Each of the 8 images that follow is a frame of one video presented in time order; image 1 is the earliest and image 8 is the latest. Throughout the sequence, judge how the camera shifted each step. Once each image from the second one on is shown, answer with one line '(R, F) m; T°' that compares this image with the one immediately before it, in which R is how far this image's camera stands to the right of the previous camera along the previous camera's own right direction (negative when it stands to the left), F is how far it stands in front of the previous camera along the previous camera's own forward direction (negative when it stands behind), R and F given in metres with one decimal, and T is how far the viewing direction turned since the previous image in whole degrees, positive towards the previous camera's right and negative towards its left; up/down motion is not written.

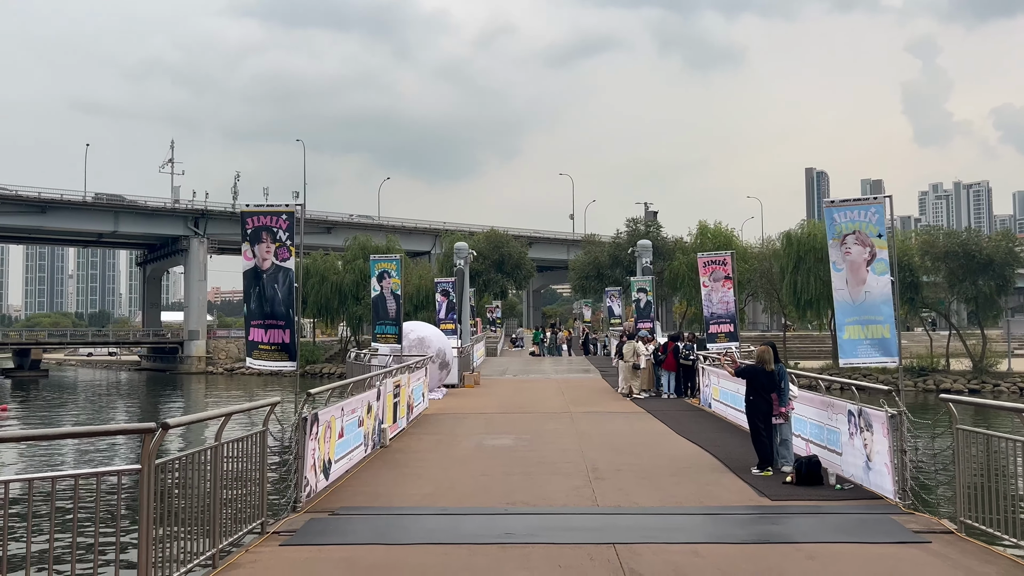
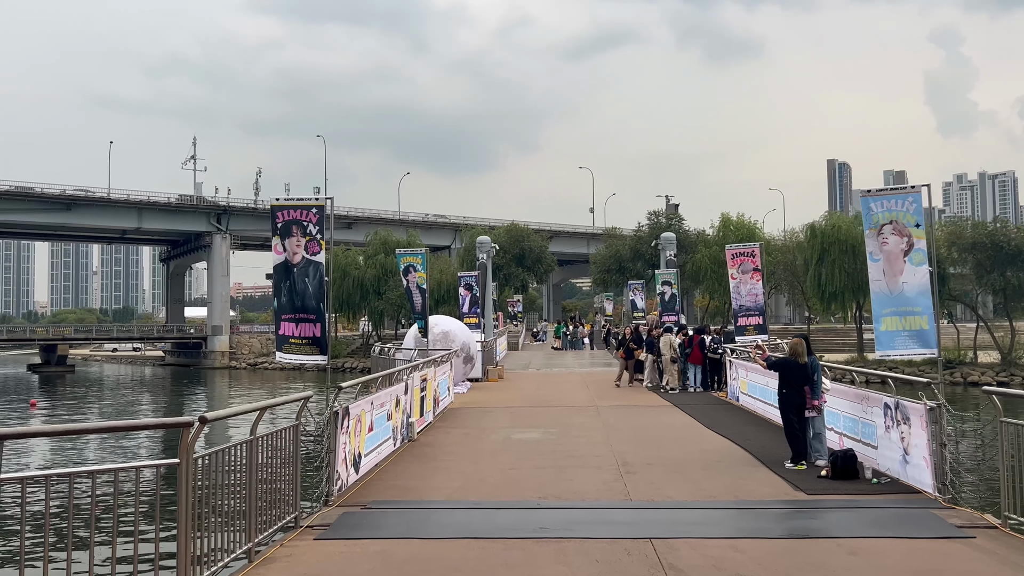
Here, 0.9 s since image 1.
(-0.1, +0.1) m; -1°
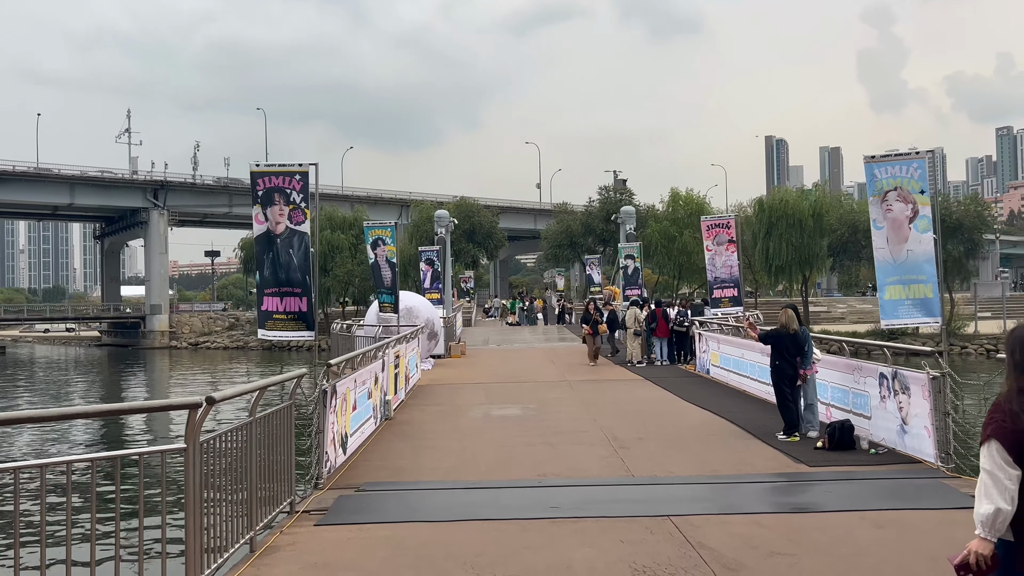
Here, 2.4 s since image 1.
(-0.5, +0.4) m; +4°
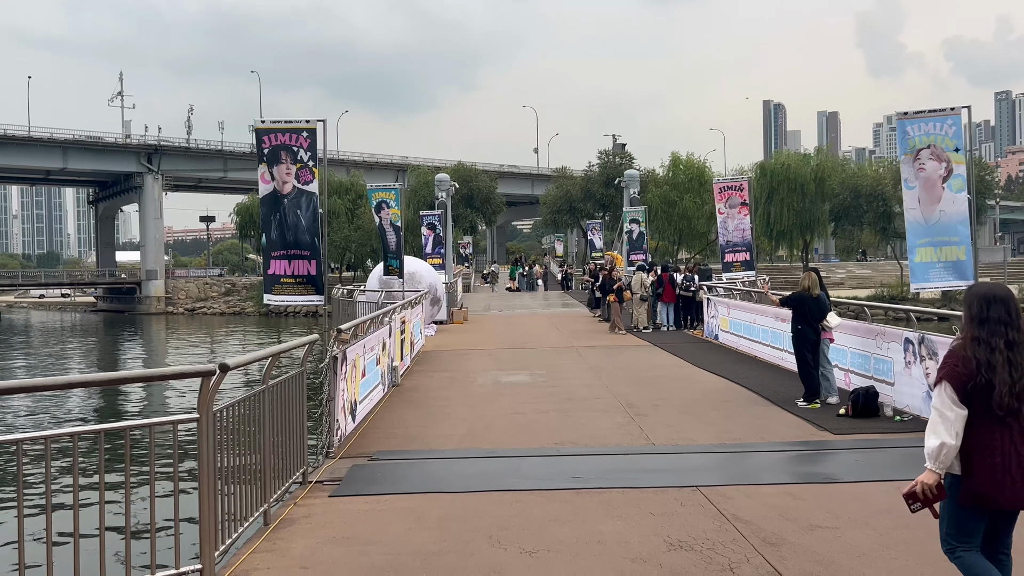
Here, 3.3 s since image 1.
(-0.2, +0.3) m; 0°
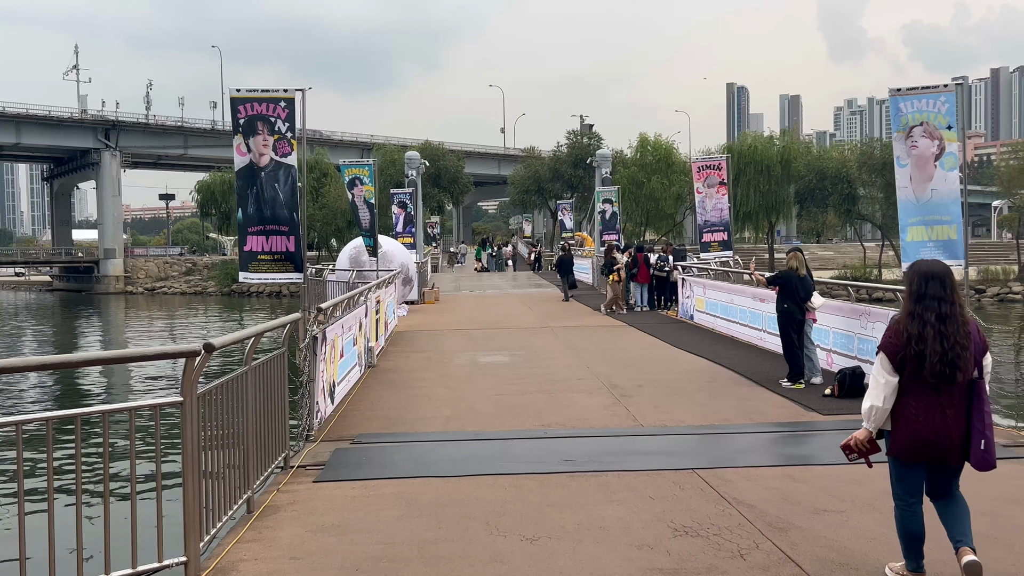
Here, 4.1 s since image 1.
(-0.2, +0.2) m; +2°
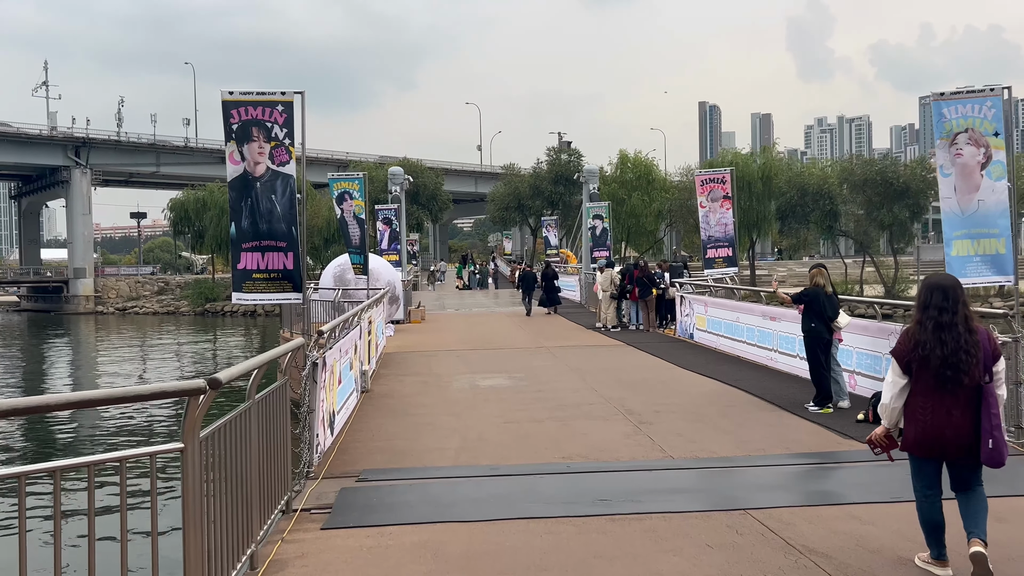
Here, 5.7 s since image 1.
(-0.4, +0.7) m; +2°
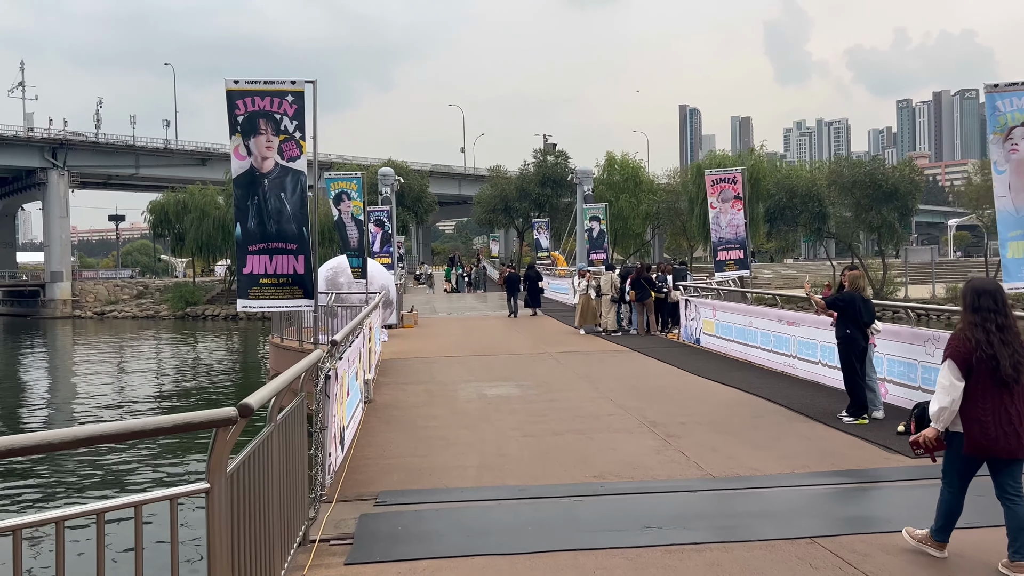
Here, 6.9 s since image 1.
(-0.4, +0.6) m; +1°
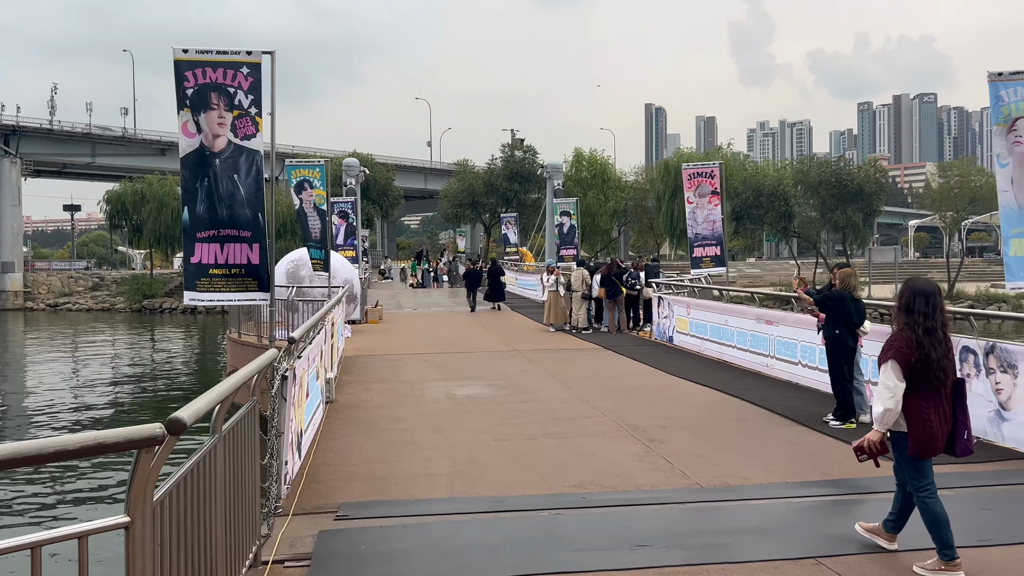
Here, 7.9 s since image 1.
(-0.1, +0.5) m; +2°
